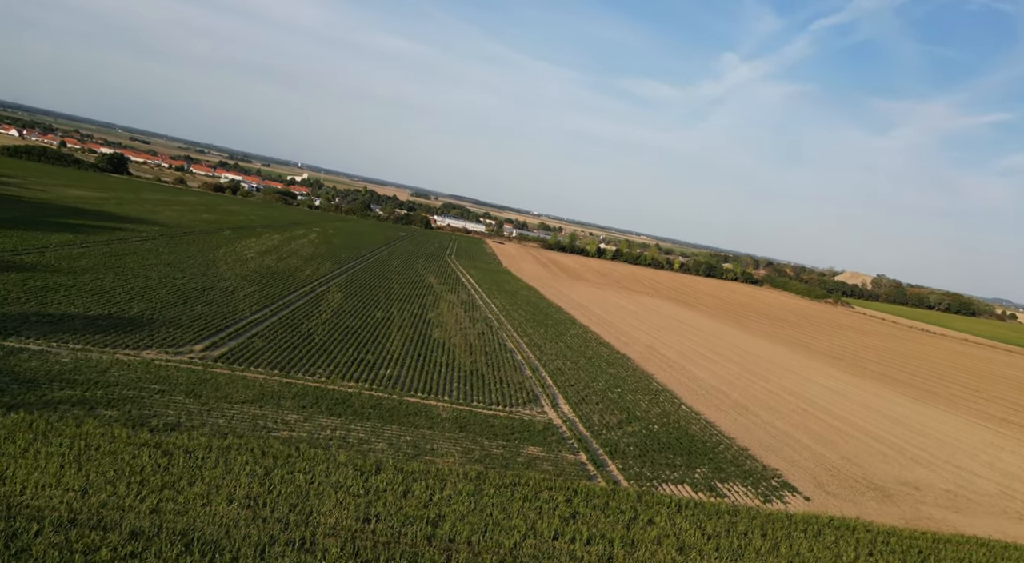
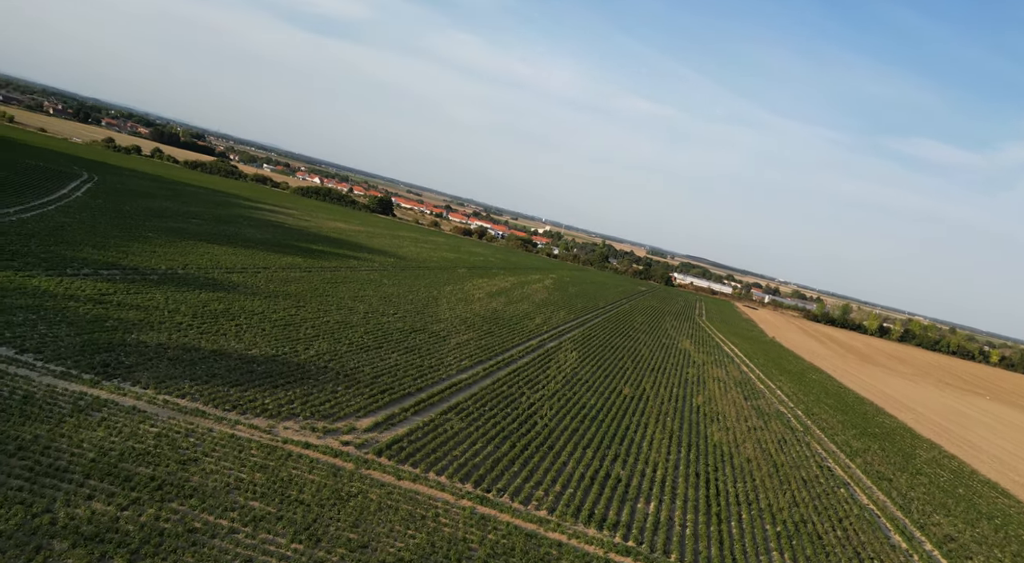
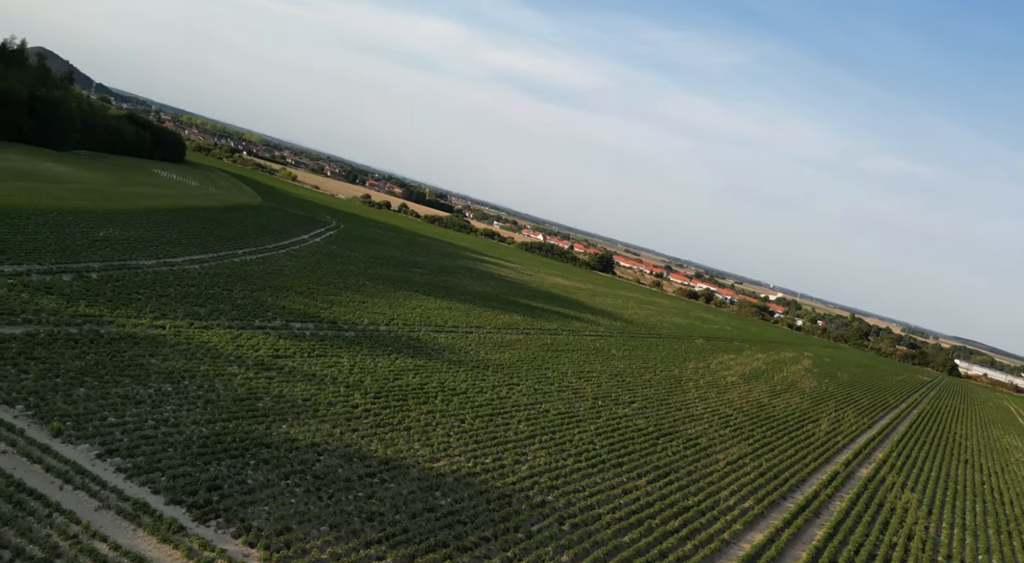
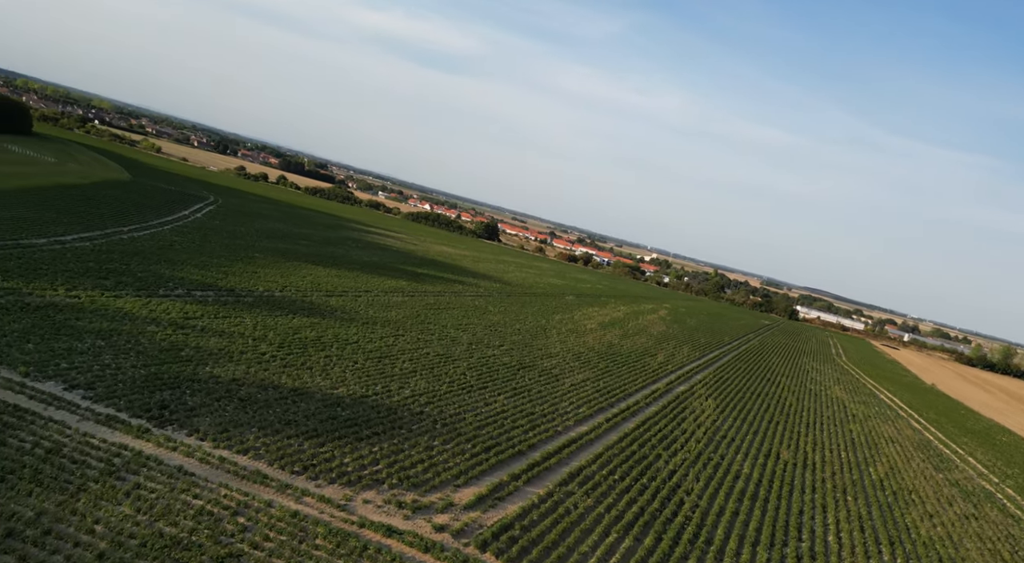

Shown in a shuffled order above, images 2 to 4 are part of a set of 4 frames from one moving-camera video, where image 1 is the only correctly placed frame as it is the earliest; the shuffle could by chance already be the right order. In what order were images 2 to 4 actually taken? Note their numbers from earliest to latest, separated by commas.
2, 4, 3
